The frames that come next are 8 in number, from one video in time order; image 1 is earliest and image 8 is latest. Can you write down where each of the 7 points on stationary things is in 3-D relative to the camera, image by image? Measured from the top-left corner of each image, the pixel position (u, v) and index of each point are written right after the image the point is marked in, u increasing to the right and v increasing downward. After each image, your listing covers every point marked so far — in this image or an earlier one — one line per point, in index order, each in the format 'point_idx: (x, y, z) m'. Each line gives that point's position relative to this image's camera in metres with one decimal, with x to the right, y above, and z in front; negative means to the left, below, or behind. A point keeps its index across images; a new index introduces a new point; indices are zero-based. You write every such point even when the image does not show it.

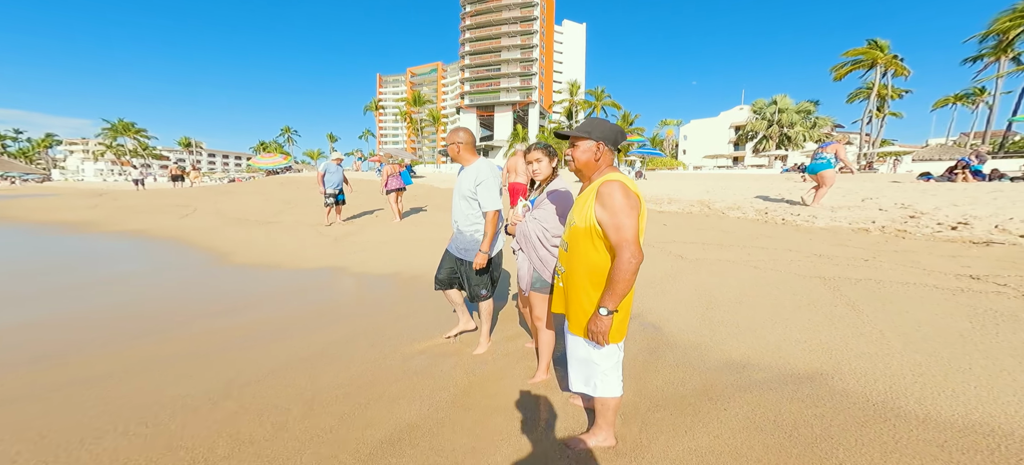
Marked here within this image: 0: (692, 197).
0: (+3.7, +0.2, +7.7) m
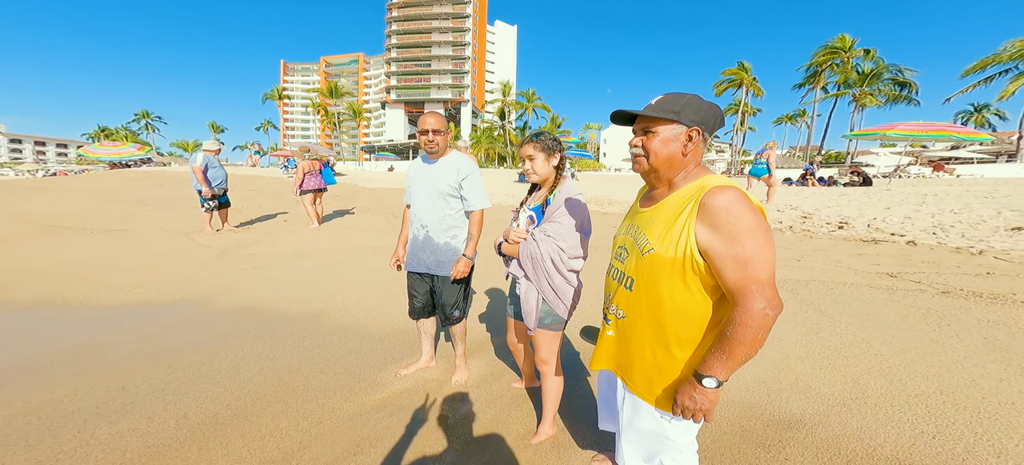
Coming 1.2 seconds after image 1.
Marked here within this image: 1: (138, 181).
0: (+2.4, +0.2, +8.0) m
1: (-7.1, +1.0, +7.3) m
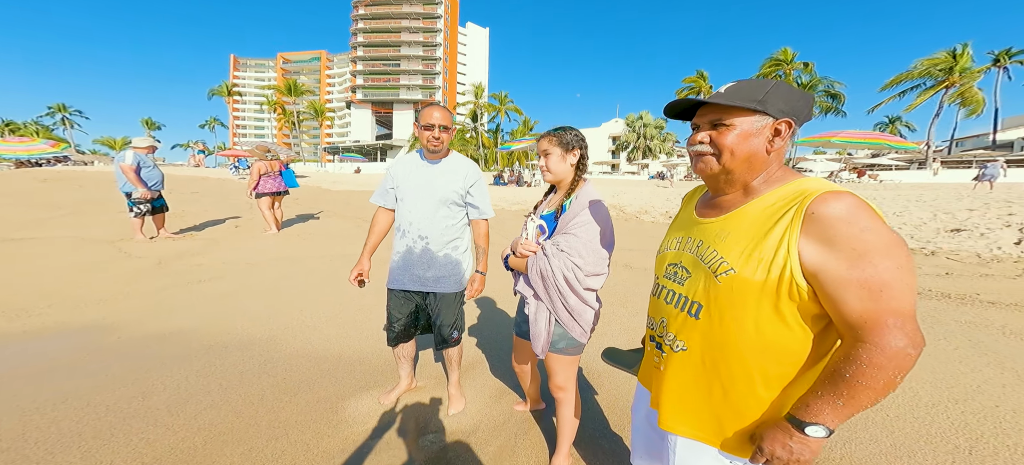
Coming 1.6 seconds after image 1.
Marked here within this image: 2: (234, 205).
0: (+1.8, +0.1, +8.0) m
1: (-7.6, +0.9, +6.6) m
2: (-7.2, +0.7, +9.7) m
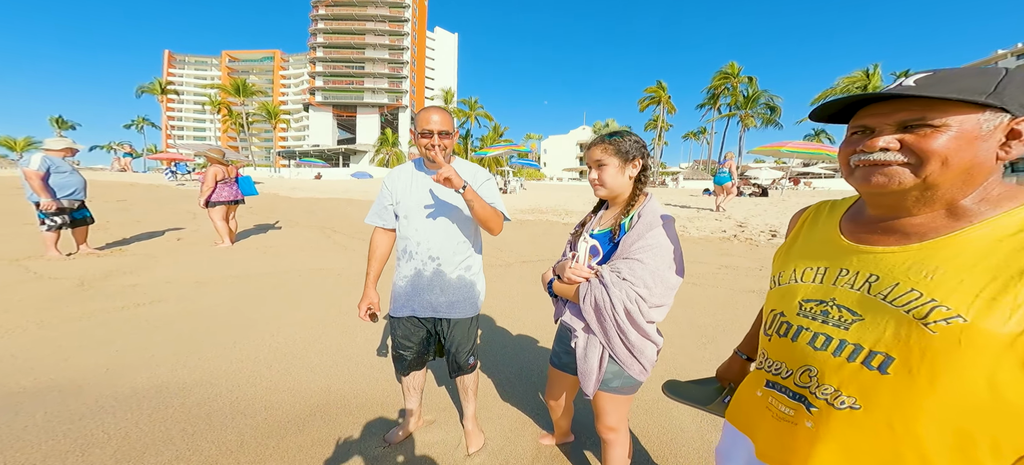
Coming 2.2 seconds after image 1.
0: (+1.3, 0.0, +8.0) m
1: (-8.0, +0.6, +5.7) m
2: (-7.9, +0.4, +8.9) m
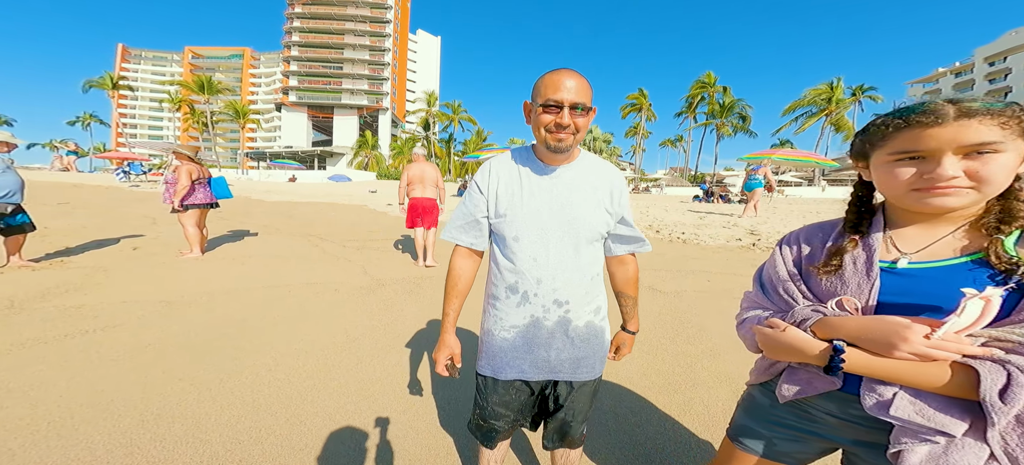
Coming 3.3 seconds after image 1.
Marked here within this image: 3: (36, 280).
0: (+1.2, -0.1, +7.8) m
1: (-7.9, +0.5, +4.9) m
2: (-8.0, +0.3, +8.0) m
3: (-5.4, -0.5, +4.4) m
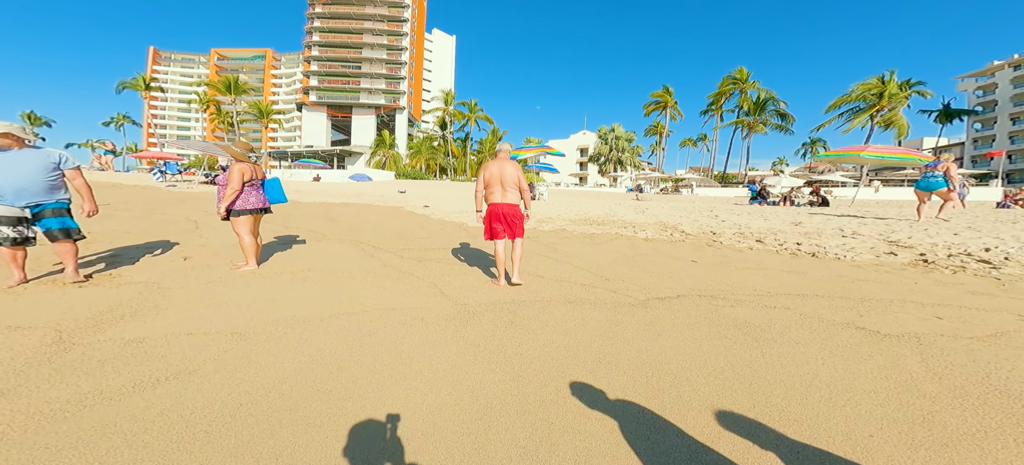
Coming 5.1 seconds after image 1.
0: (+2.5, -0.3, +7.0) m
1: (-6.7, +0.4, +4.4) m
2: (-6.7, +0.2, +7.5) m
3: (-4.2, -0.7, +3.8) m
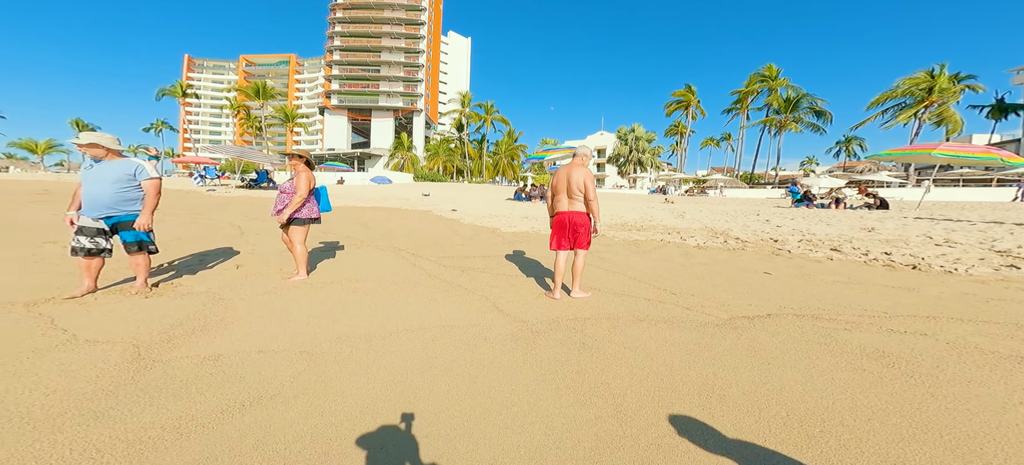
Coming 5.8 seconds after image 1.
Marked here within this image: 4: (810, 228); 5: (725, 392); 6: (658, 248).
0: (+3.4, -0.4, +6.5) m
1: (-5.9, +0.3, +4.4) m
2: (-5.8, +0.1, +7.5) m
3: (-3.5, -0.8, +3.7) m
4: (+5.9, +0.1, +7.6) m
5: (+1.4, -1.1, +2.6) m
6: (+3.0, -0.3, +7.9) m
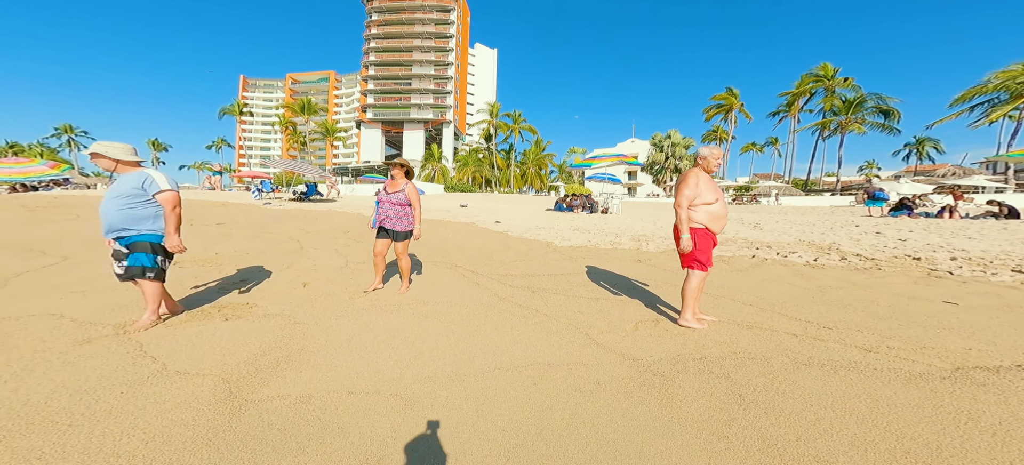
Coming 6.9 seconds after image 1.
0: (+4.8, -0.7, +5.5) m
1: (-4.7, +0.1, +4.1) m
2: (-4.3, -0.2, +7.2) m
3: (-2.3, -1.0, +3.2) m
4: (+7.4, -0.2, +6.4) m
5: (+2.5, -1.2, +1.7) m
6: (+4.5, -0.6, +6.9) m
